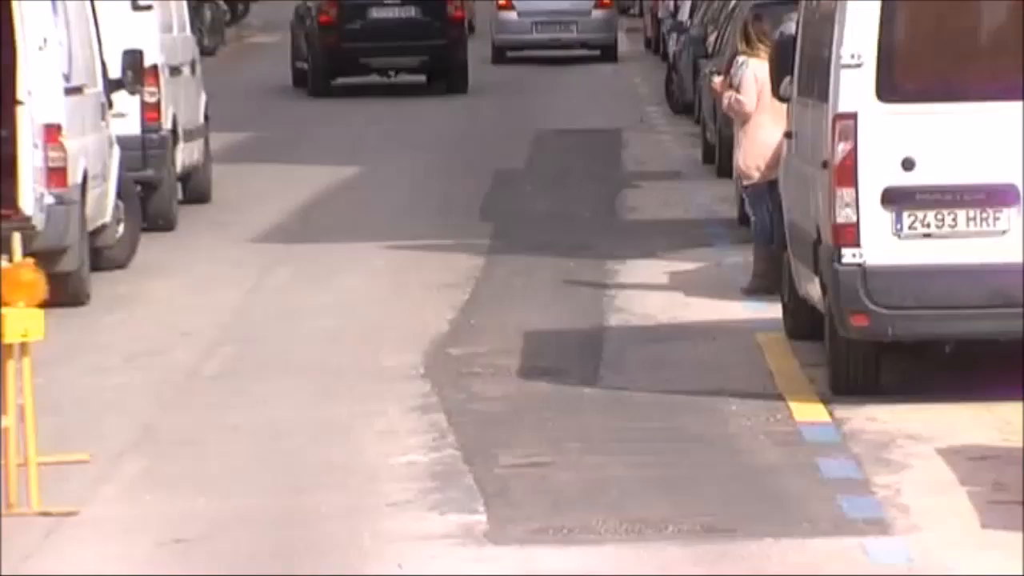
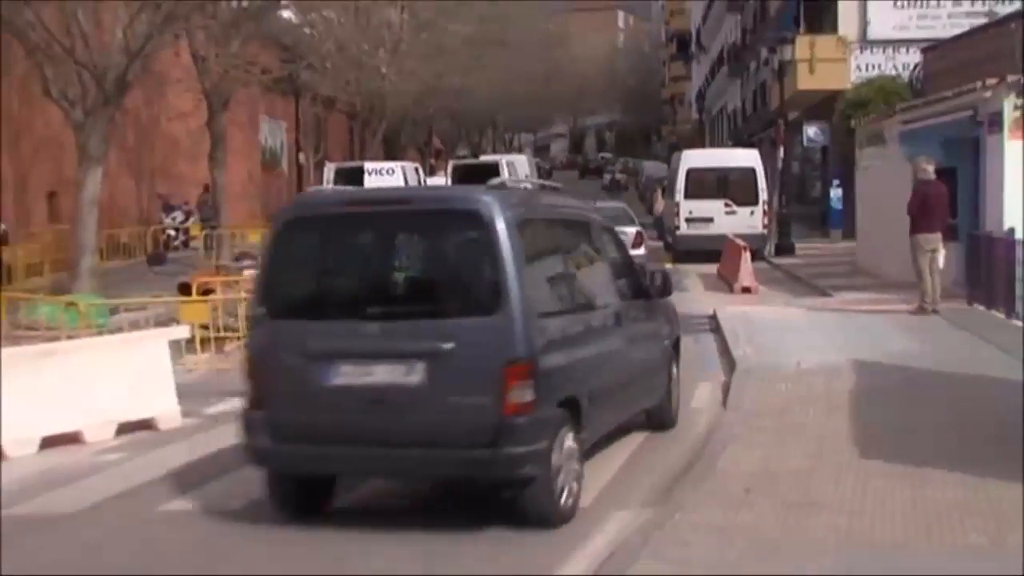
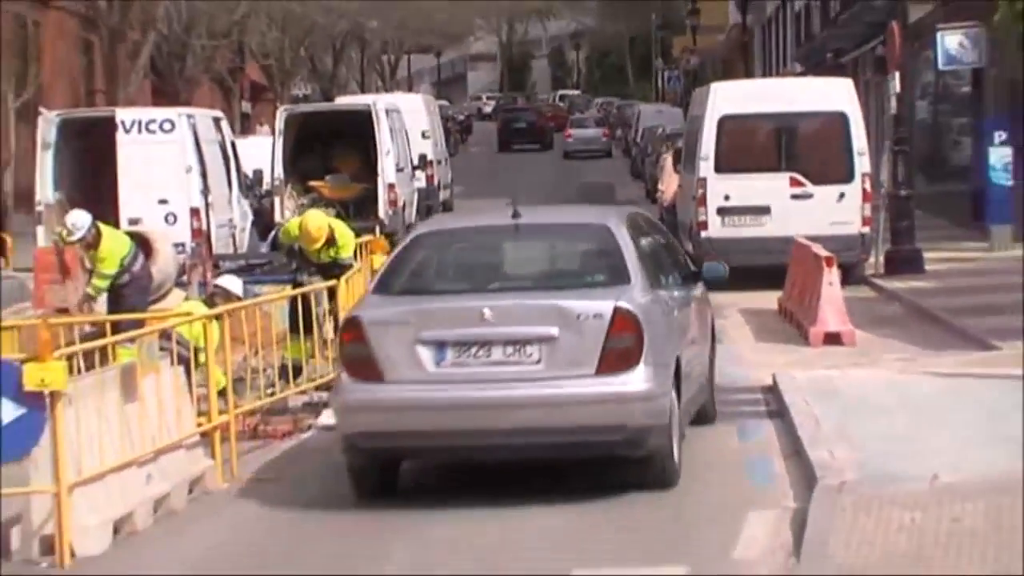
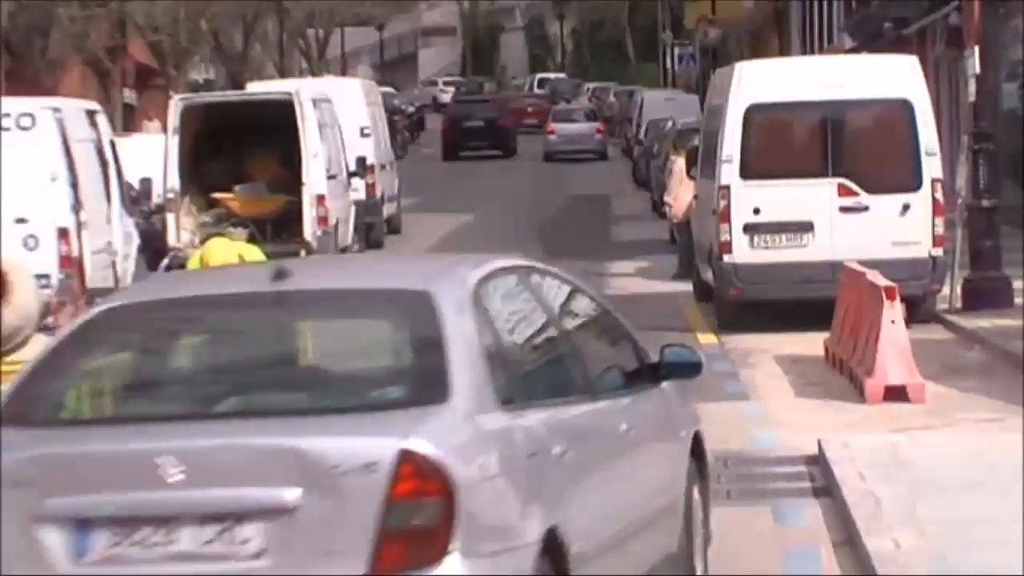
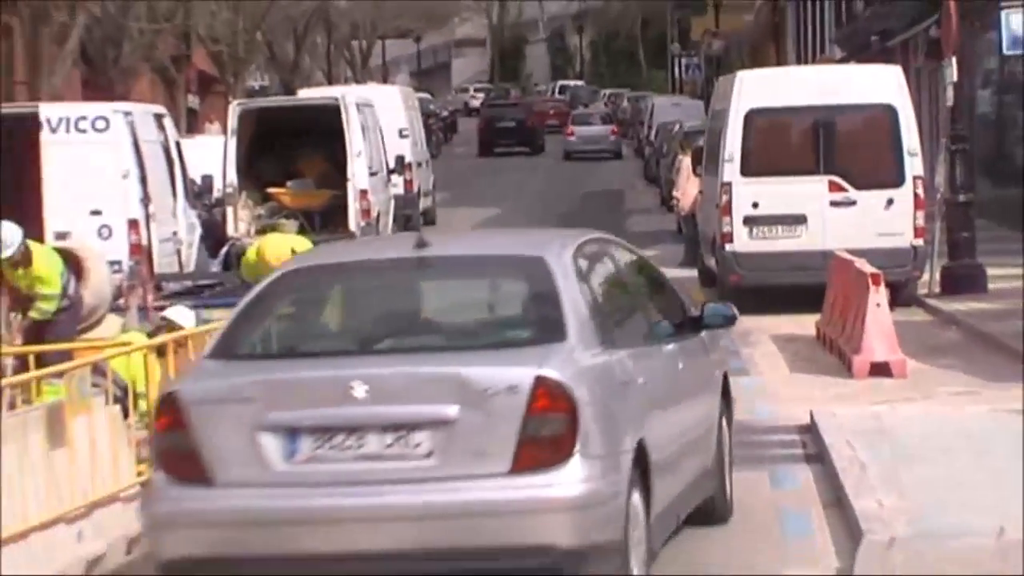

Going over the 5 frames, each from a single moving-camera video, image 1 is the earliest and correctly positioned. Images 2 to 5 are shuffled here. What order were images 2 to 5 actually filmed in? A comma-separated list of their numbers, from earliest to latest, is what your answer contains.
4, 5, 3, 2
